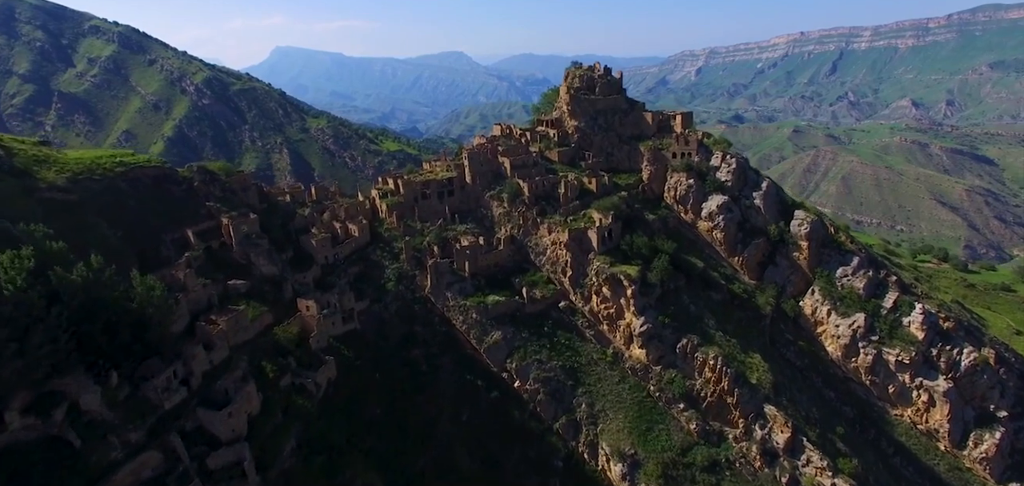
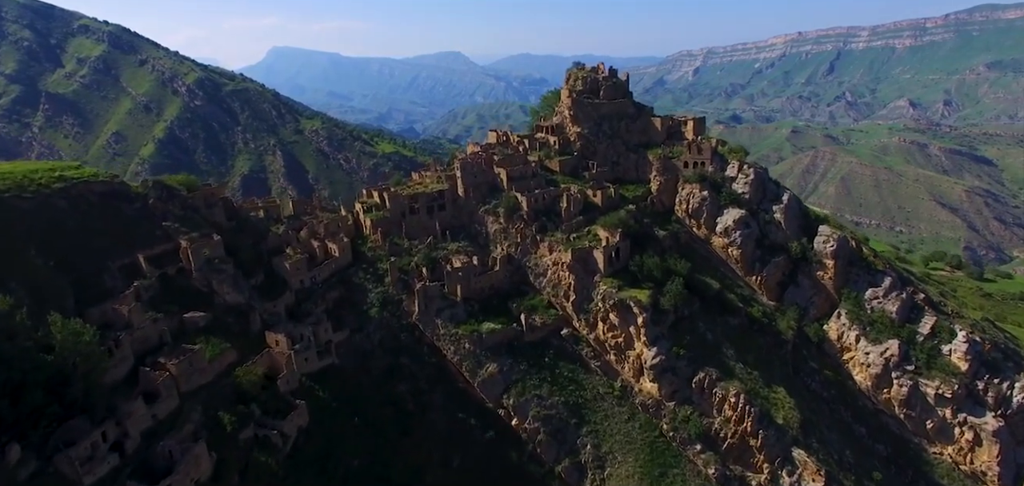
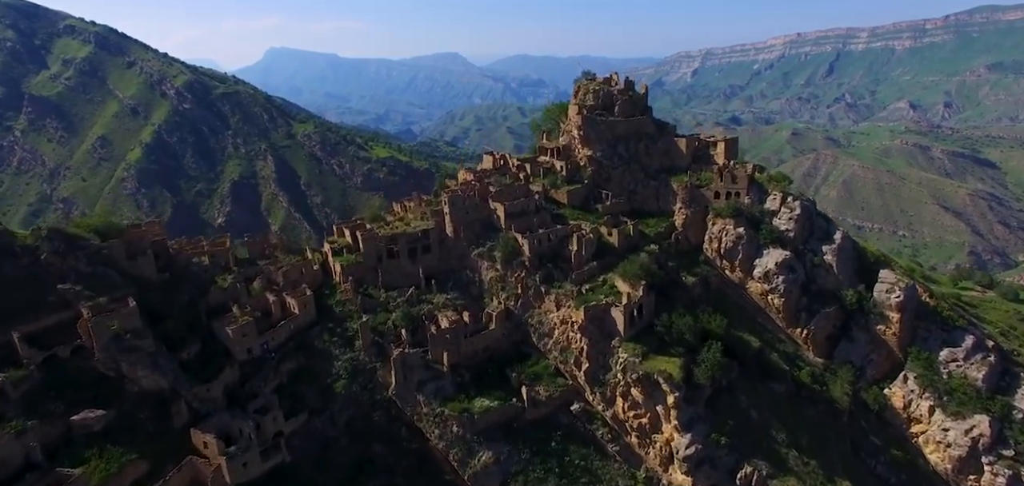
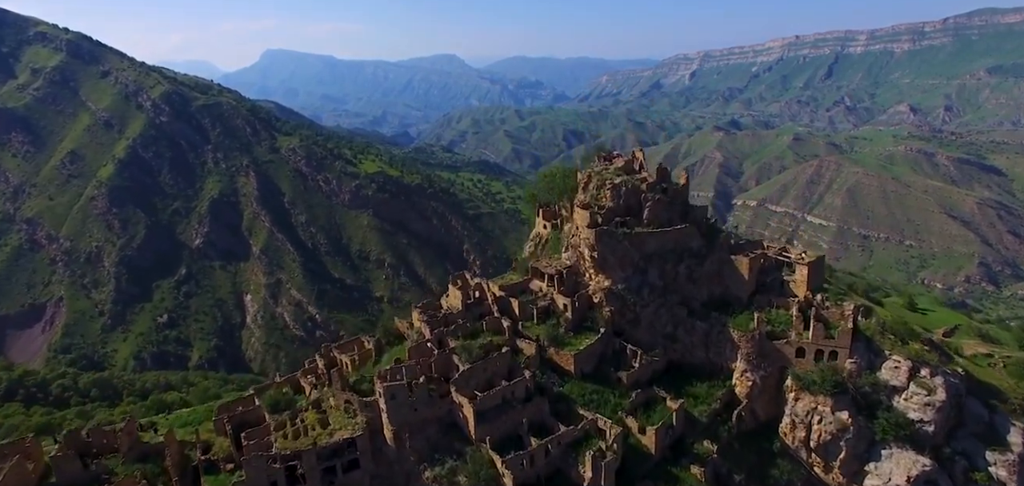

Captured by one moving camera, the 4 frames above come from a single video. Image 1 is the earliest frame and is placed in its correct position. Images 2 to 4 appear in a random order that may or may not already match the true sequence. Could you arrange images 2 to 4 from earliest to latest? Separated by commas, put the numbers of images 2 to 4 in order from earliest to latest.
2, 3, 4
